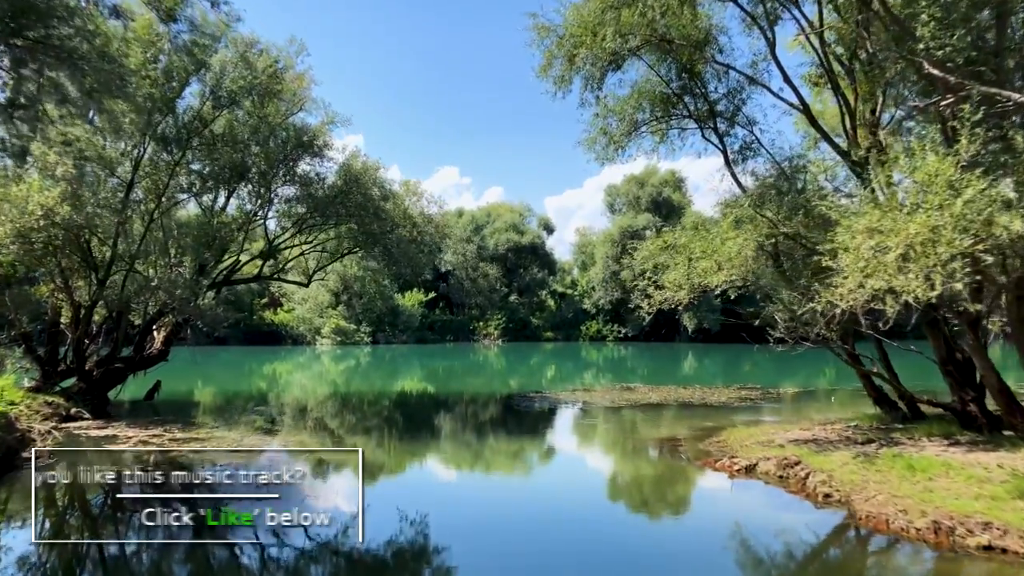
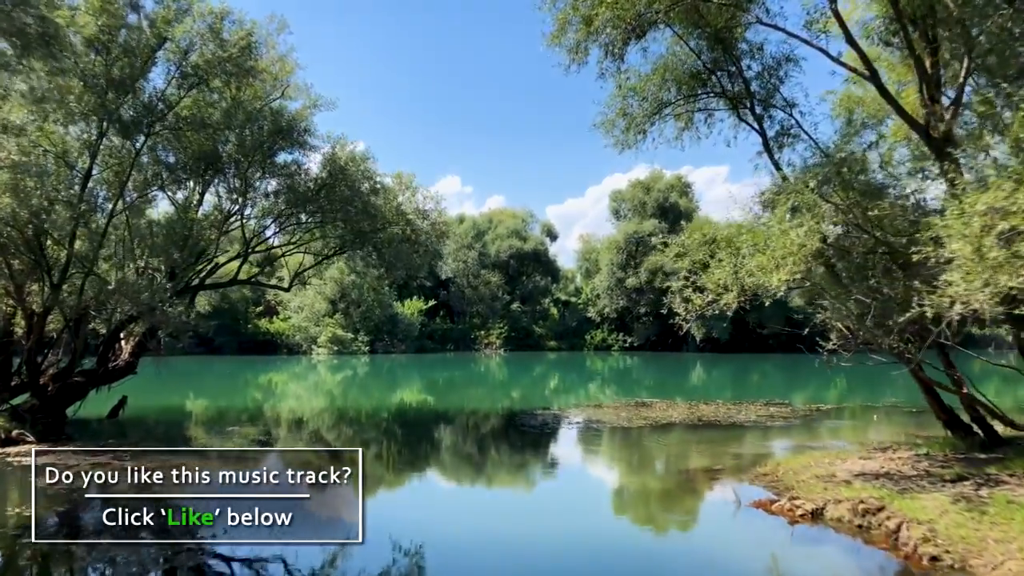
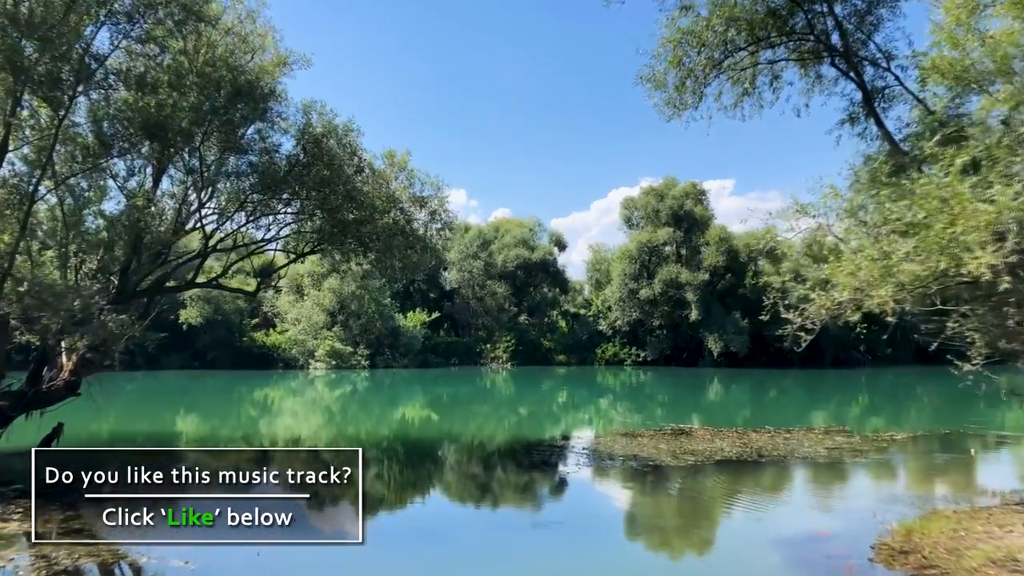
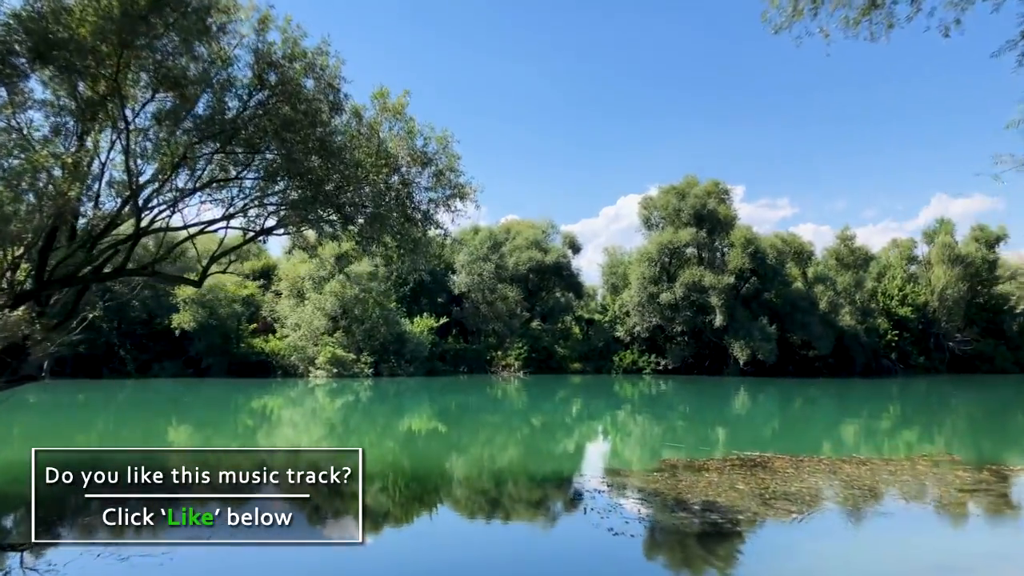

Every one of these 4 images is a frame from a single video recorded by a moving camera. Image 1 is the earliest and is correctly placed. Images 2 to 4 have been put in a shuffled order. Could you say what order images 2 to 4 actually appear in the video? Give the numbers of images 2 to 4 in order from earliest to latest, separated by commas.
2, 3, 4
